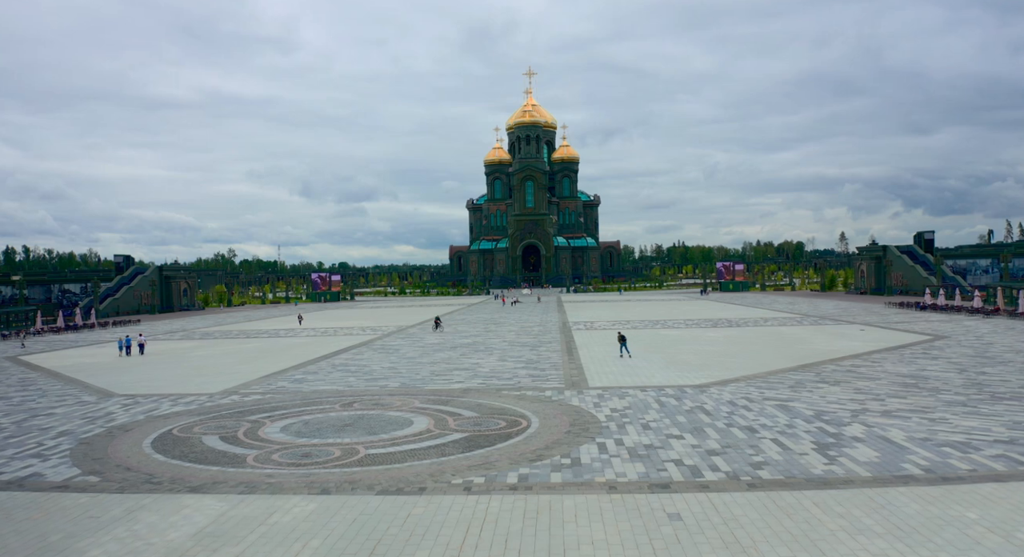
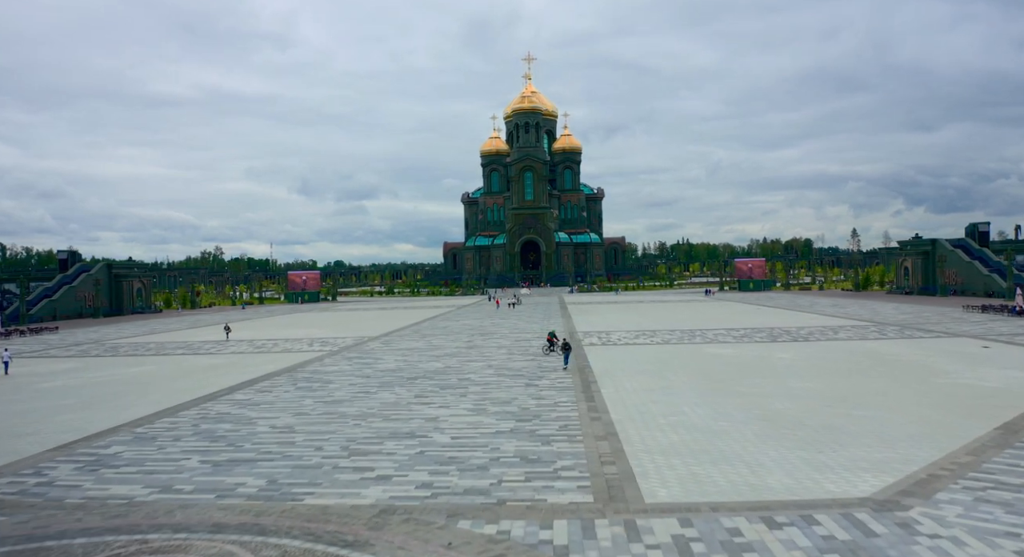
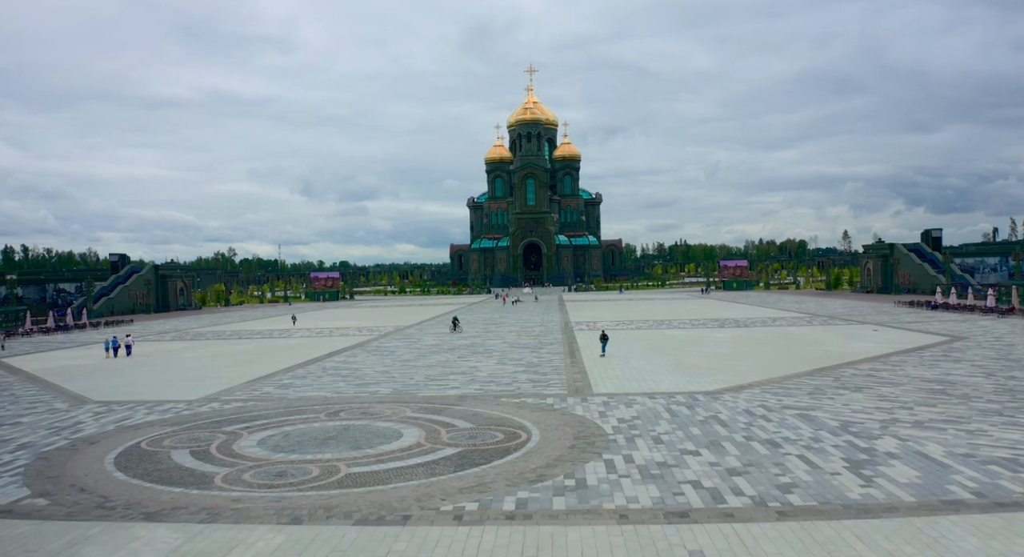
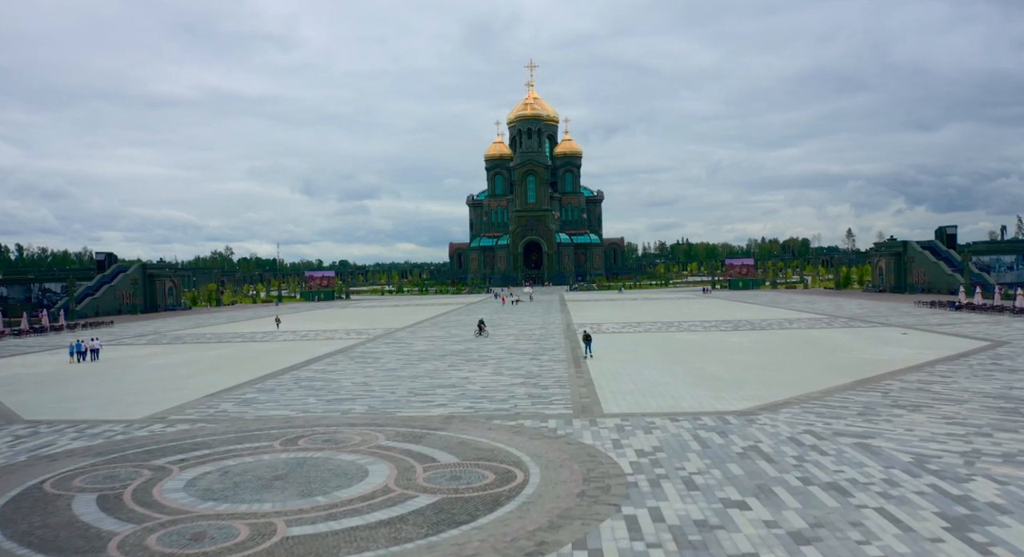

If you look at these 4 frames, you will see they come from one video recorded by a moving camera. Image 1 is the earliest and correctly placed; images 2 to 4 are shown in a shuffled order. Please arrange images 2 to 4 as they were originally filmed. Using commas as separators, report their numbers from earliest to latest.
3, 4, 2
